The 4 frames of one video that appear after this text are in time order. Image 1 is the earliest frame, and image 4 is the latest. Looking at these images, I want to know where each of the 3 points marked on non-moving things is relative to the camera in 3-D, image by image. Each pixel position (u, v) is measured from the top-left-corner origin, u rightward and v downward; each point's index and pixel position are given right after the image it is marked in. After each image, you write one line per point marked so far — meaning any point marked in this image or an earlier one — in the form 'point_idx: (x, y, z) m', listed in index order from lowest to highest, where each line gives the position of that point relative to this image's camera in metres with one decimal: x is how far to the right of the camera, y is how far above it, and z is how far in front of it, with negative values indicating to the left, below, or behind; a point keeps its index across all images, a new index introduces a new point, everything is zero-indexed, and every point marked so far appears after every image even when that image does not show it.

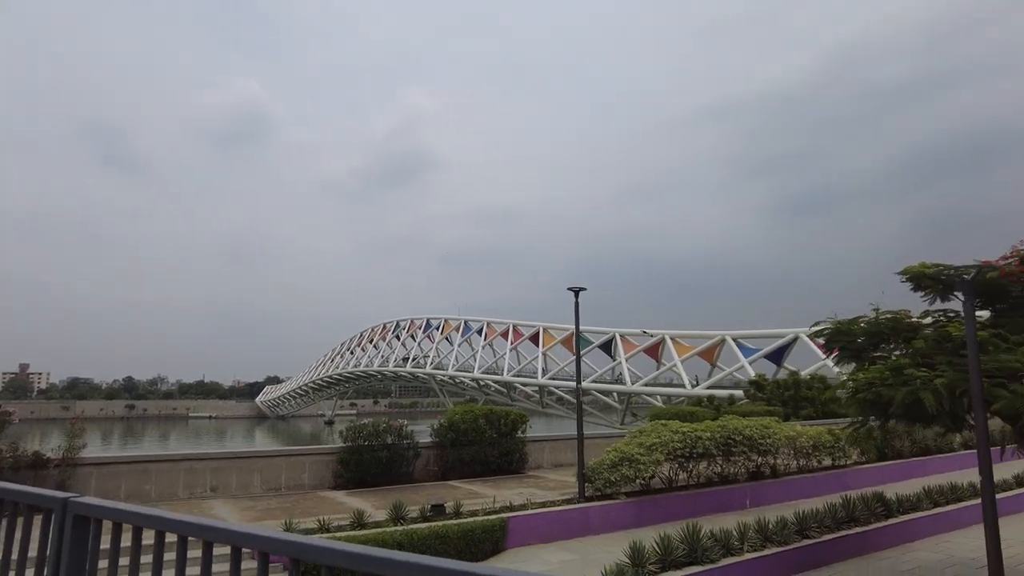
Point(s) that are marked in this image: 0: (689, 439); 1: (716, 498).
0: (+3.3, -2.8, +12.2) m
1: (+3.9, -4.0, +12.7) m
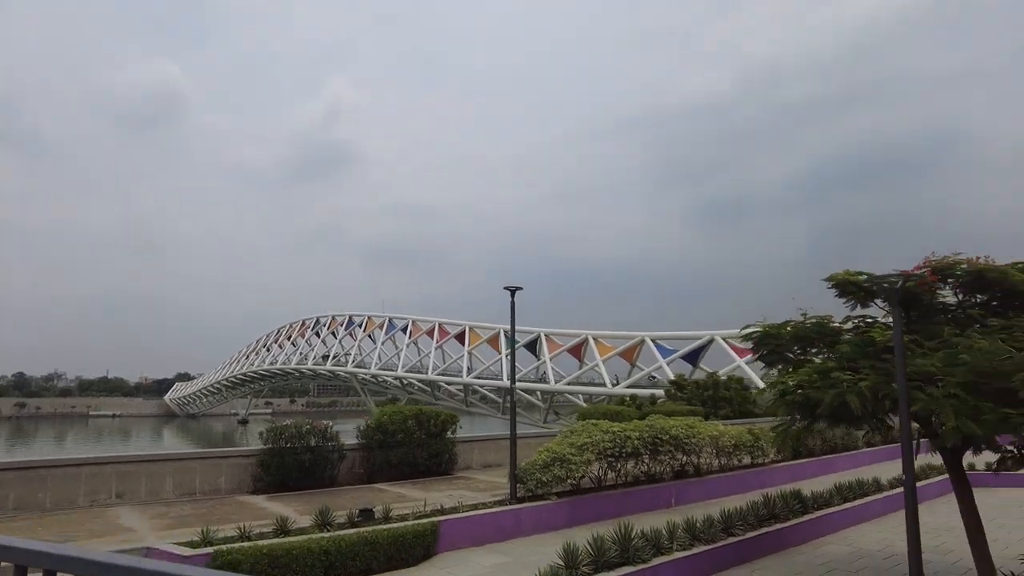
0: (+2.0, -2.8, +12.4) m
1: (+2.5, -4.0, +12.9) m
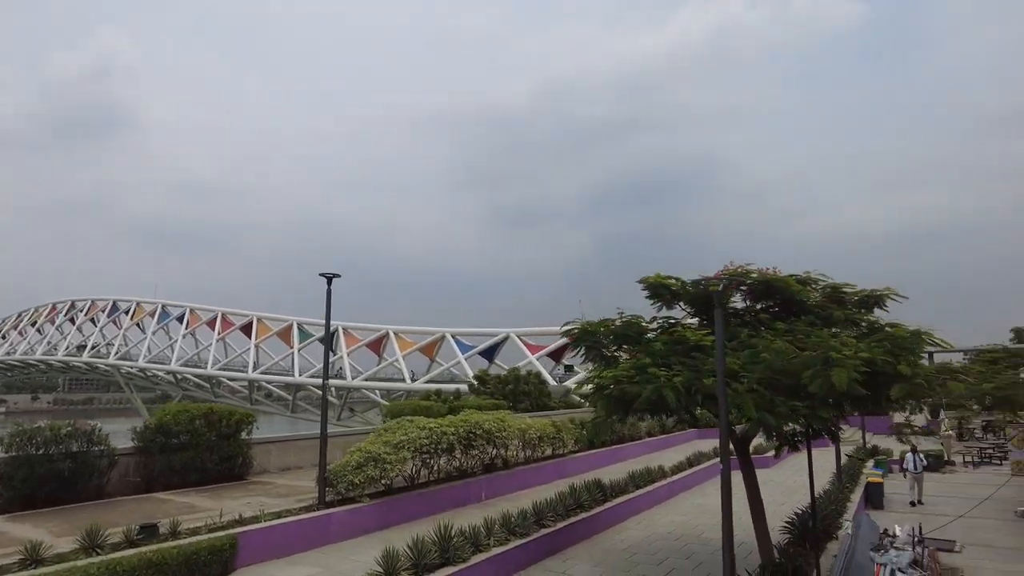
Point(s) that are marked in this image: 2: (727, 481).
0: (-1.4, -2.7, +12.1) m
1: (-1.1, -3.9, +12.7) m
2: (+2.2, -2.0, +6.8) m
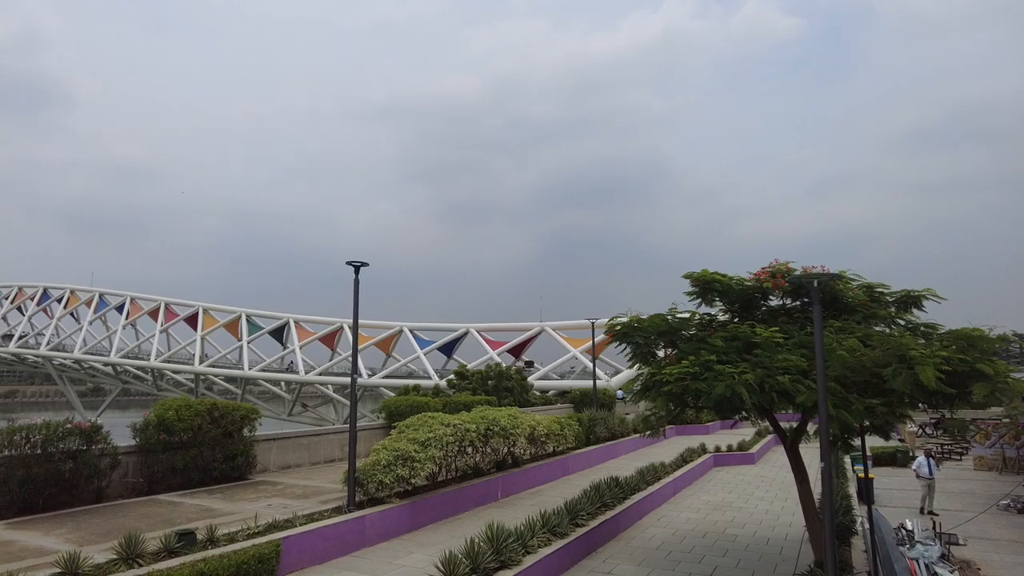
0: (-1.0, -2.5, +11.7) m
1: (-0.7, -3.8, +12.3) m
2: (+3.1, -1.9, +6.7) m
